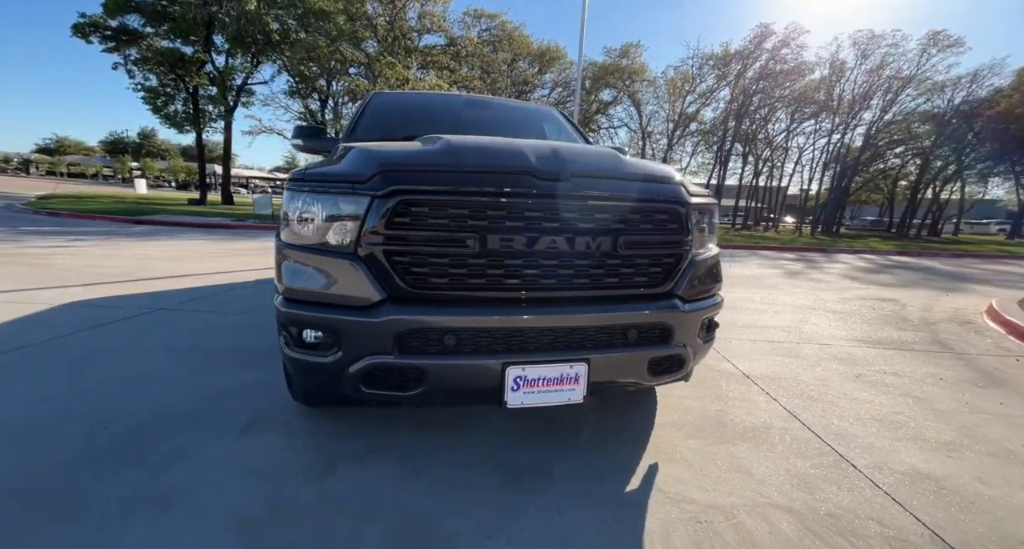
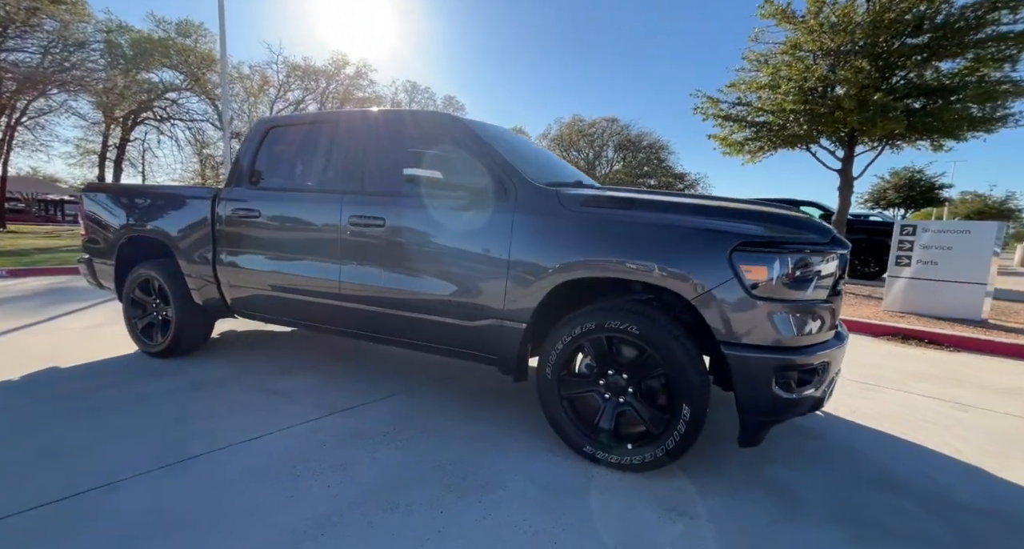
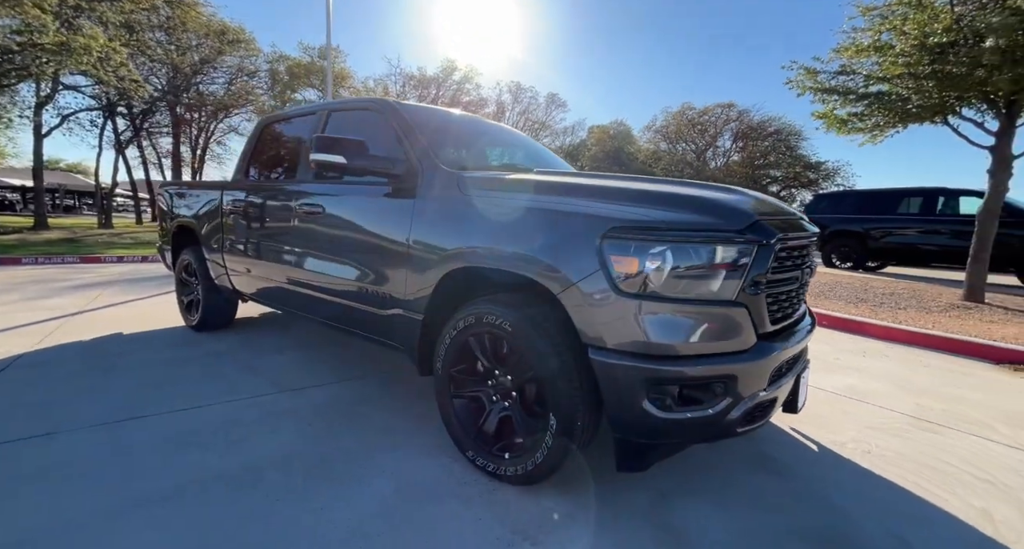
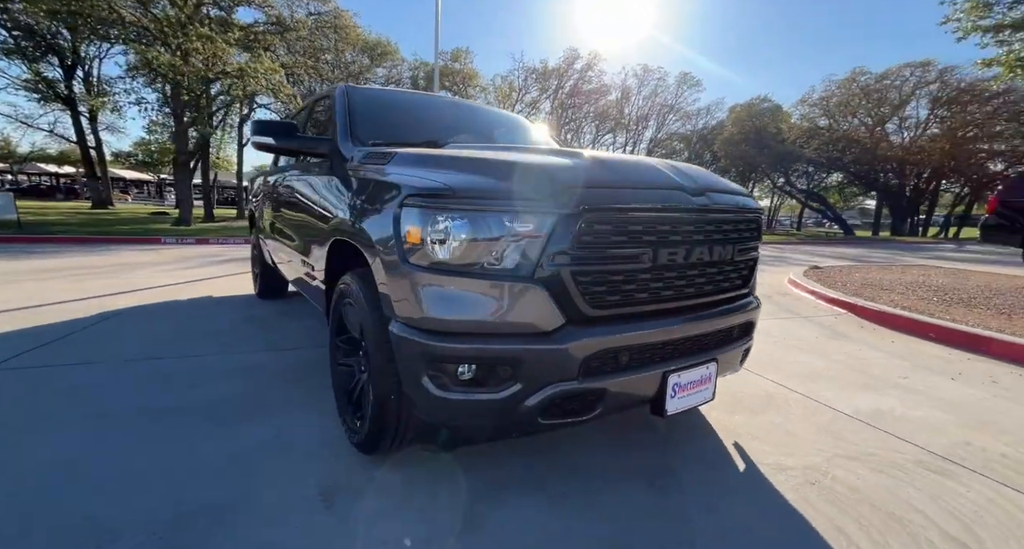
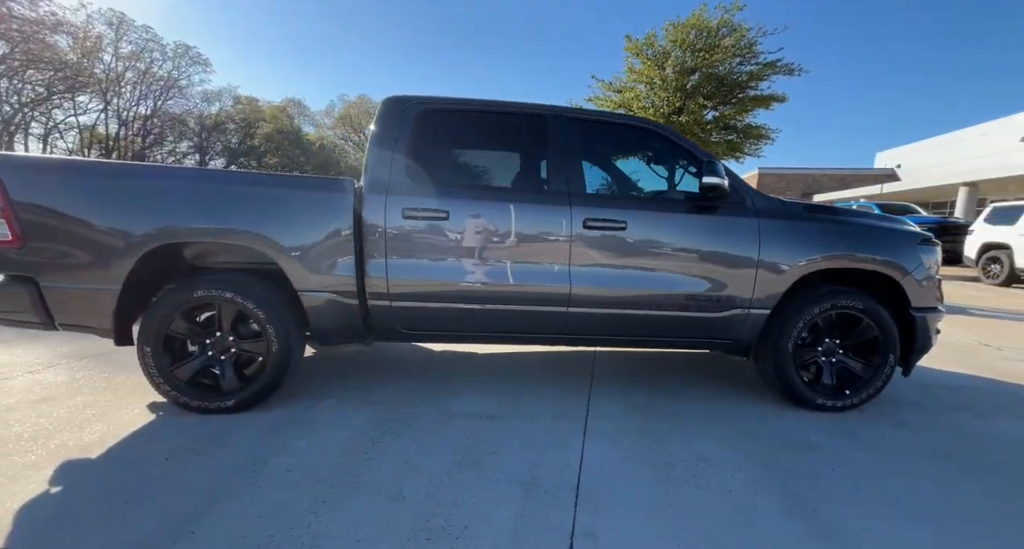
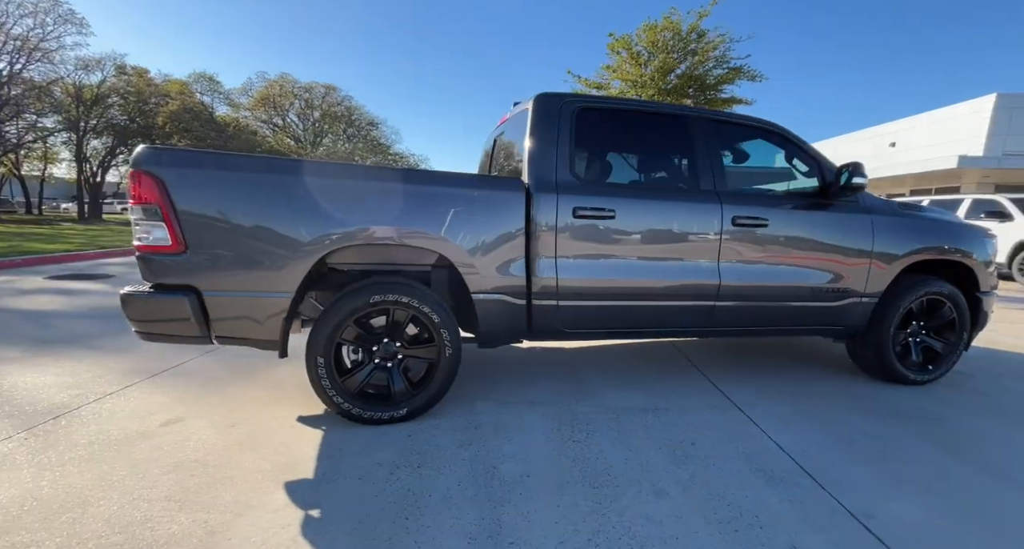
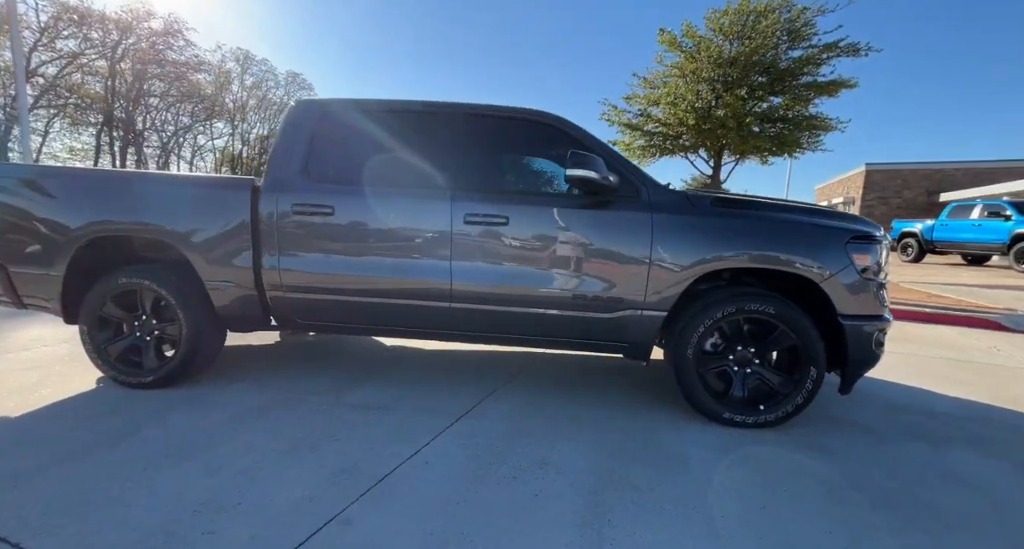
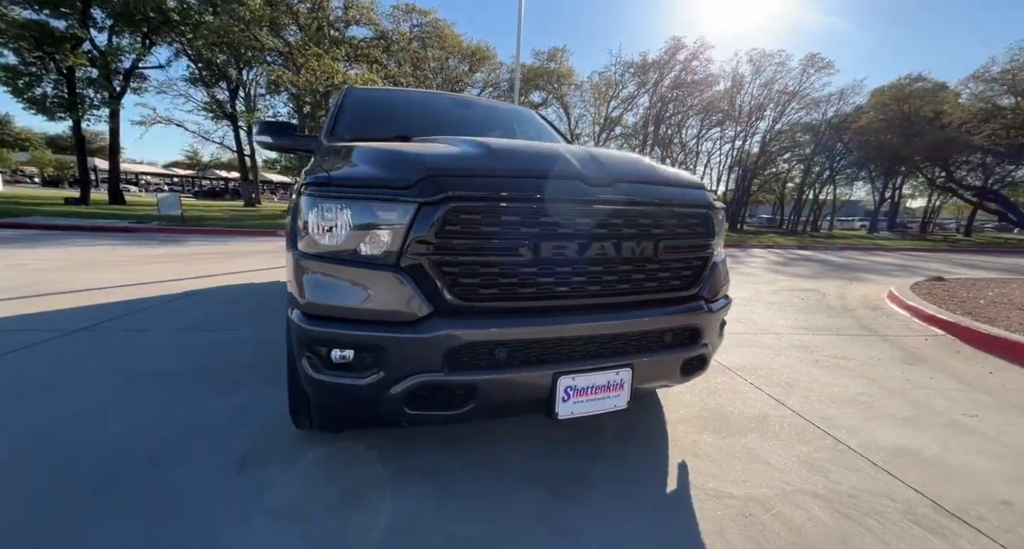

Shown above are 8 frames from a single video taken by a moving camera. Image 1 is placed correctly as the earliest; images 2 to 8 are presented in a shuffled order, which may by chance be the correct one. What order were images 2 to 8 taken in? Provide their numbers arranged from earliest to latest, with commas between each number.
8, 4, 3, 2, 7, 5, 6
